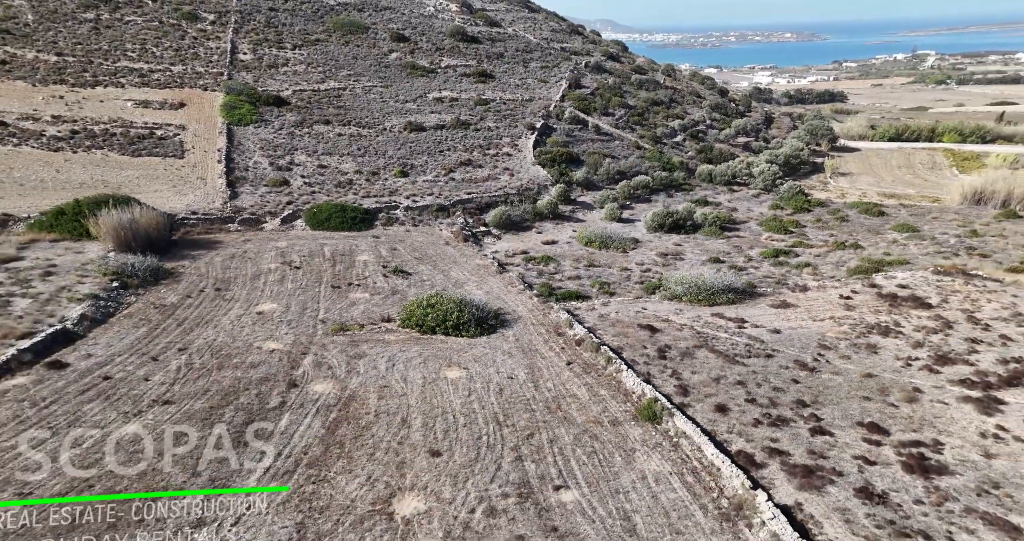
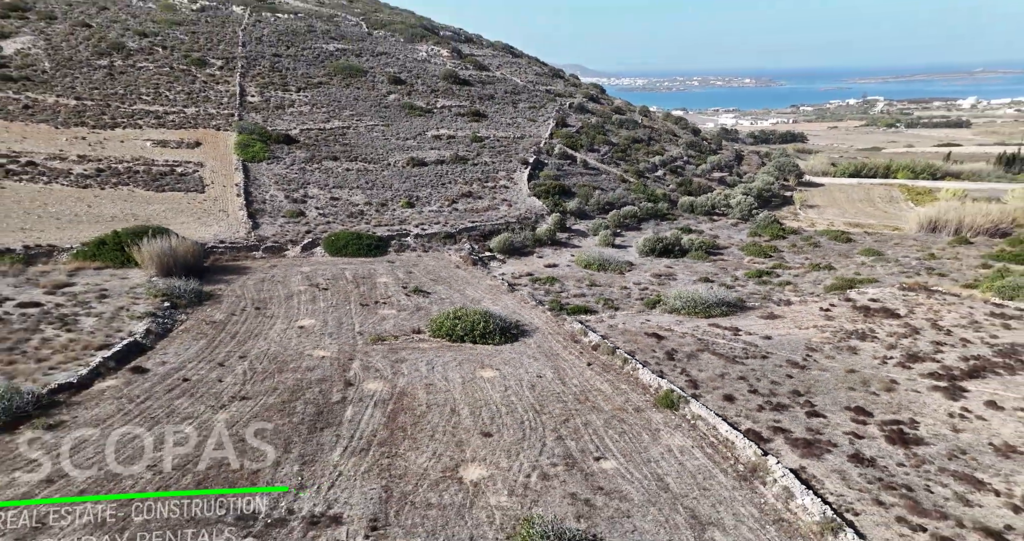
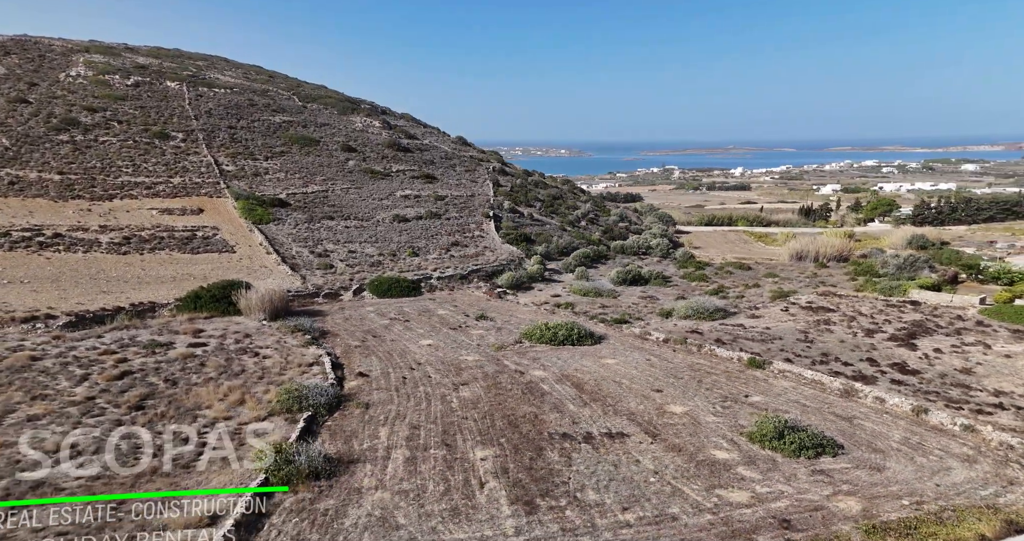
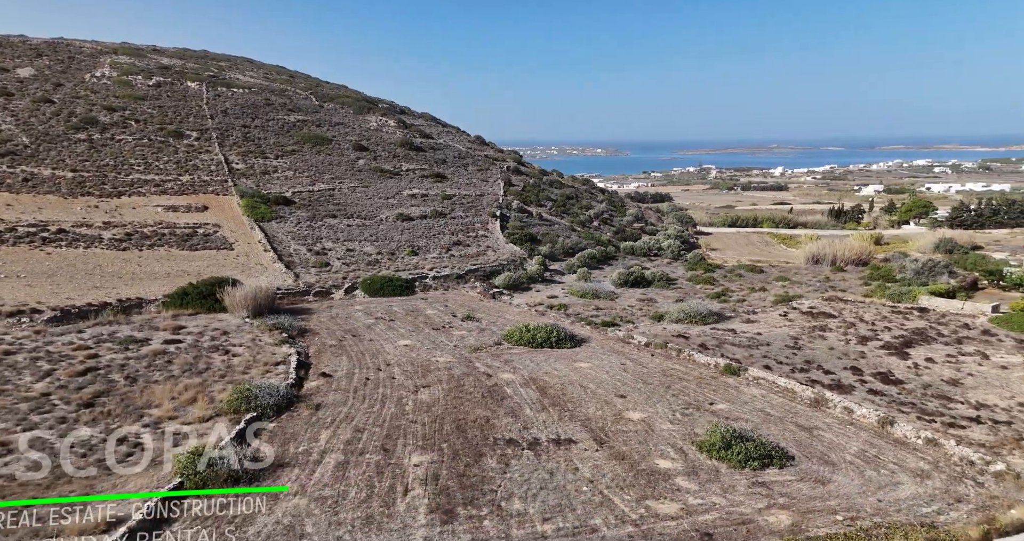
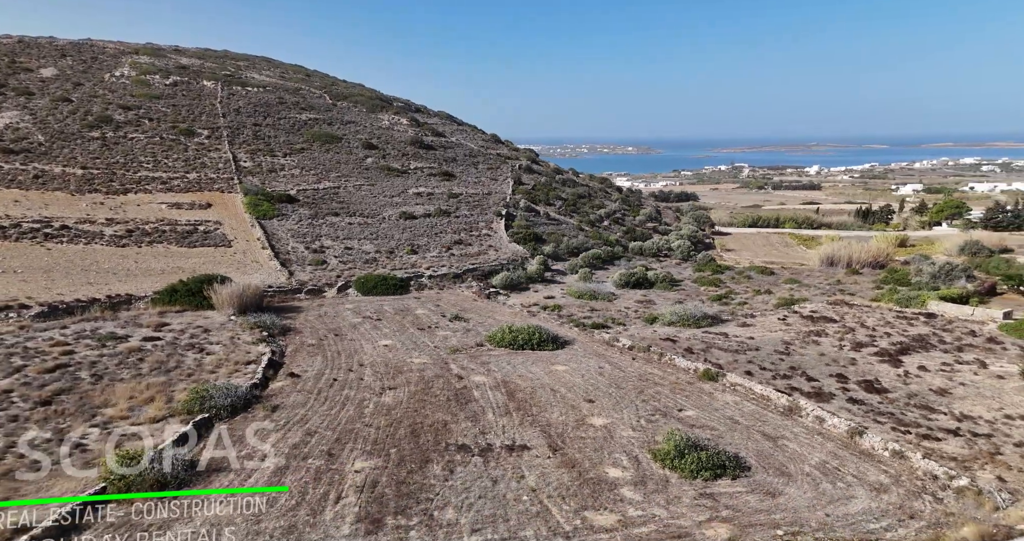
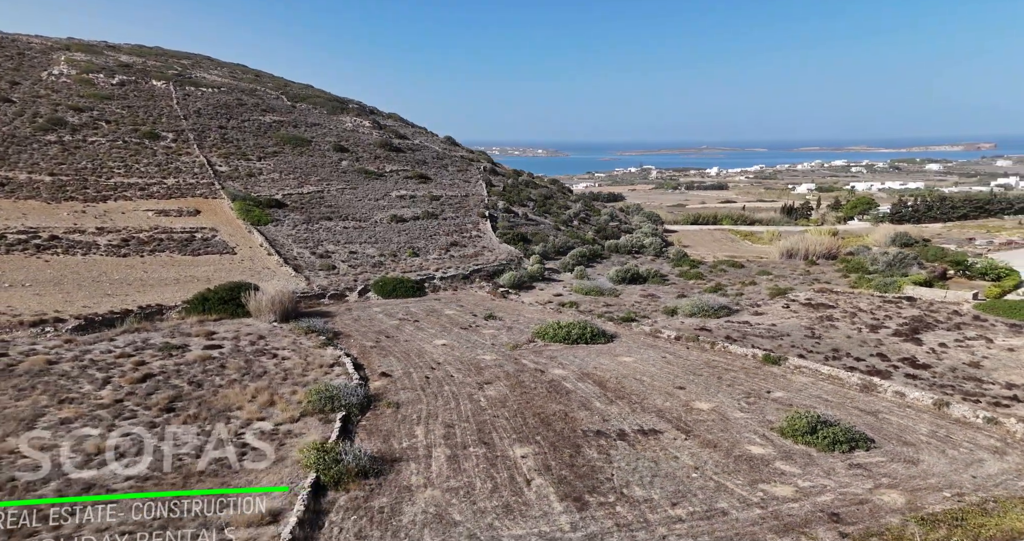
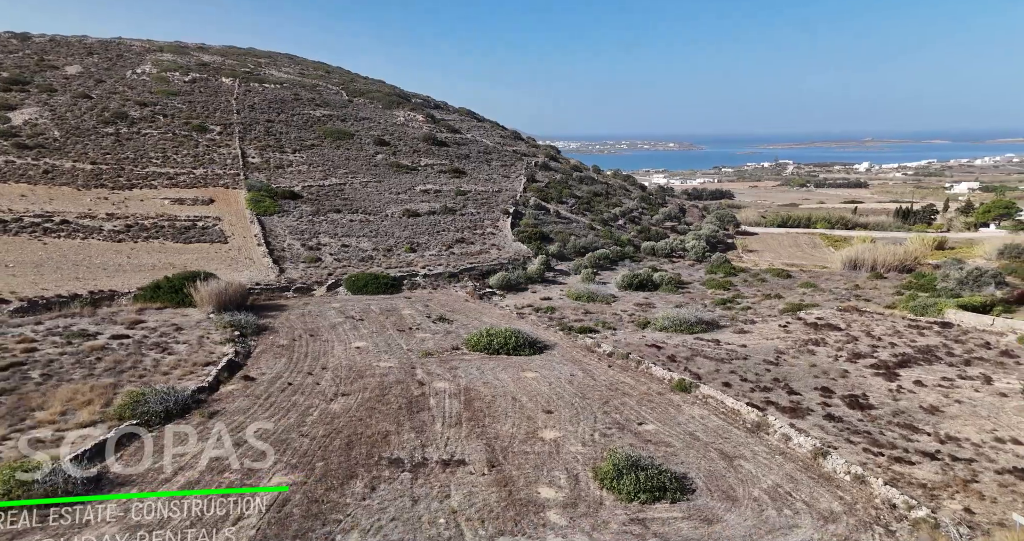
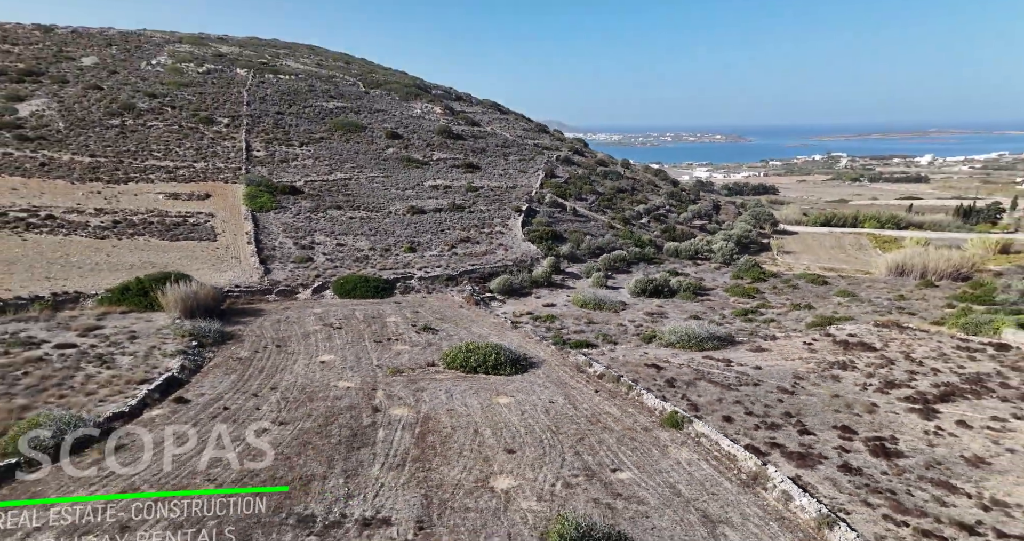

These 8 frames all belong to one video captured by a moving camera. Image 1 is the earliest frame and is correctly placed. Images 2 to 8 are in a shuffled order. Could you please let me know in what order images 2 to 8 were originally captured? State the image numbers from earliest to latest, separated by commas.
2, 8, 7, 5, 4, 3, 6
